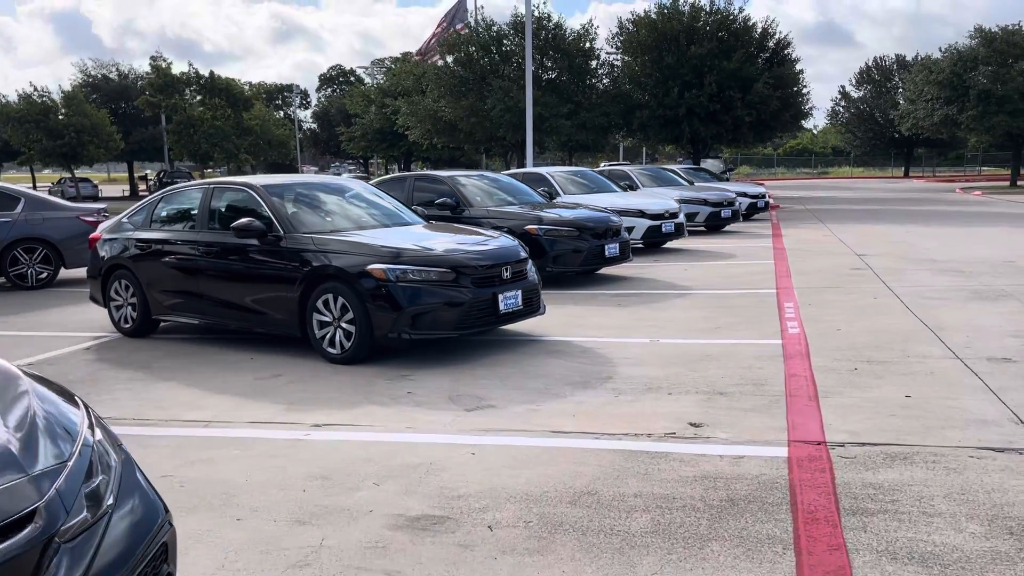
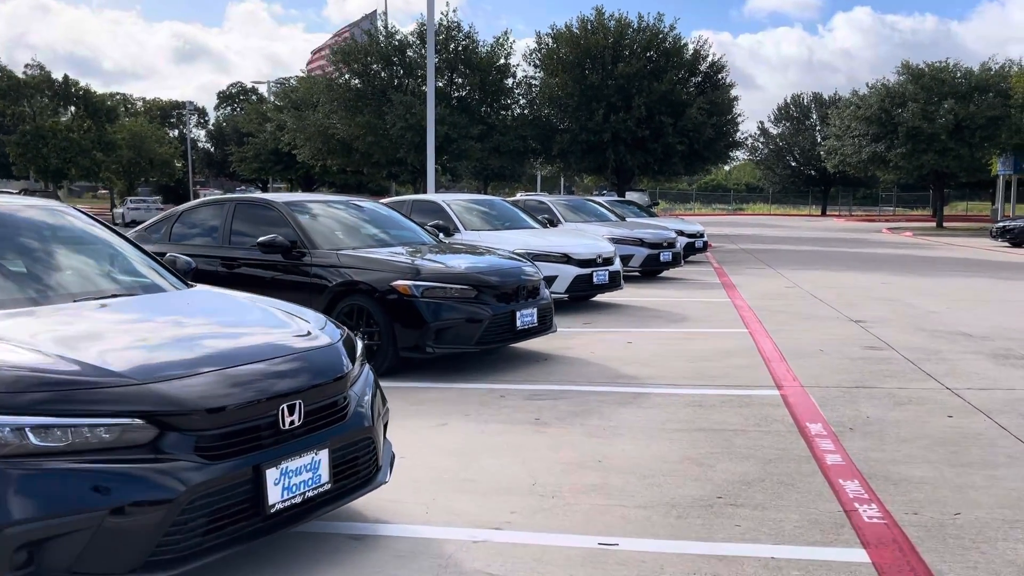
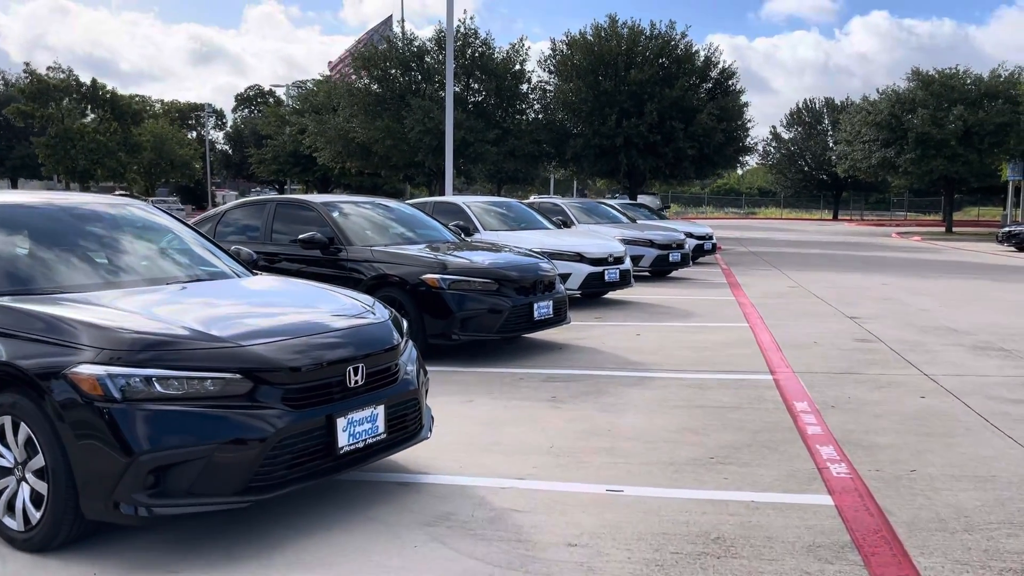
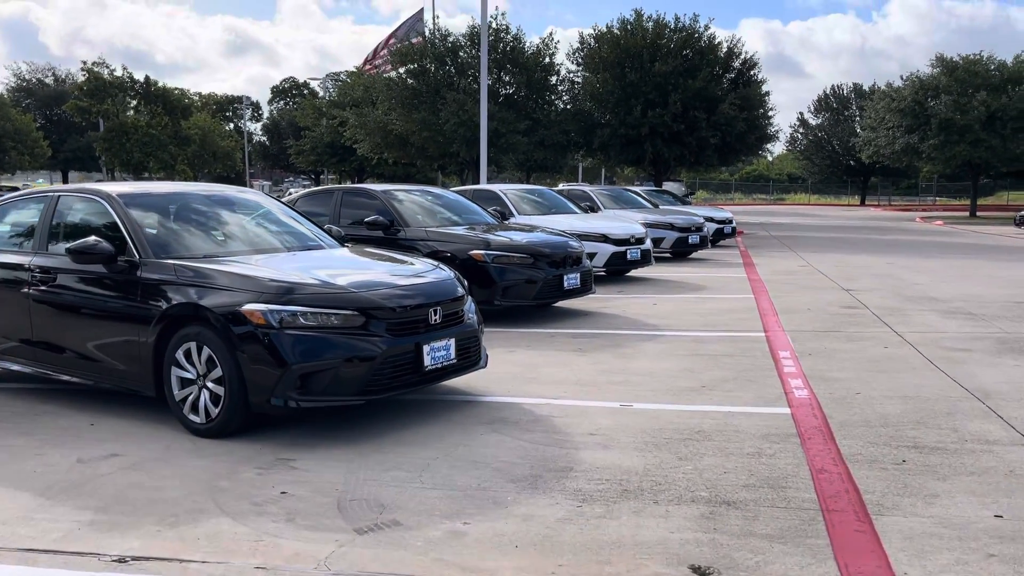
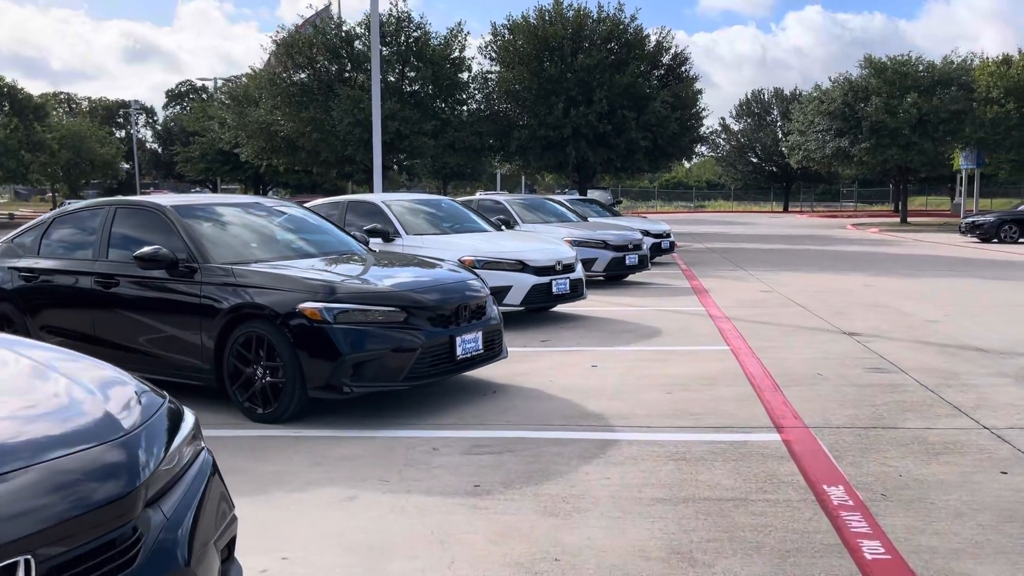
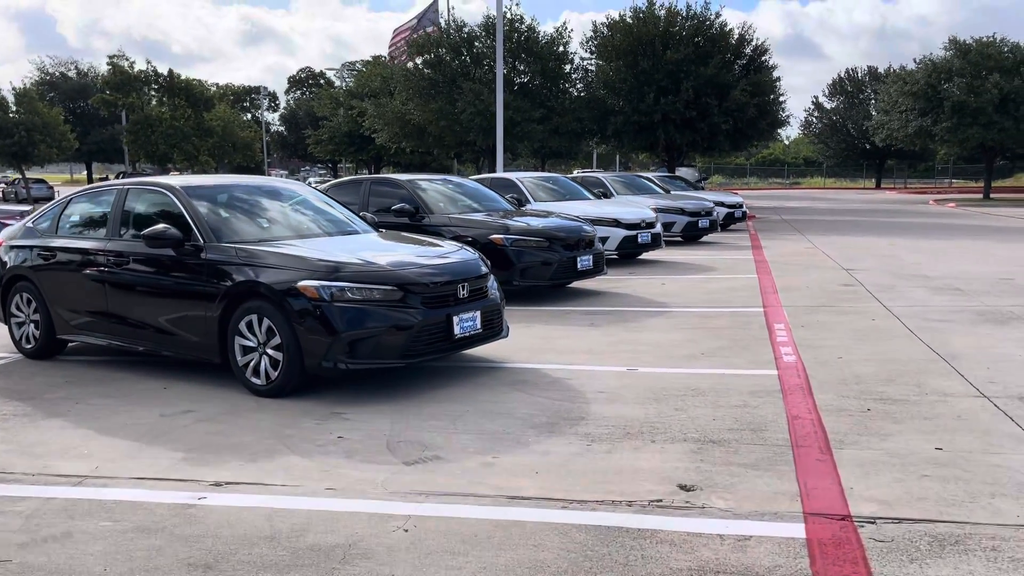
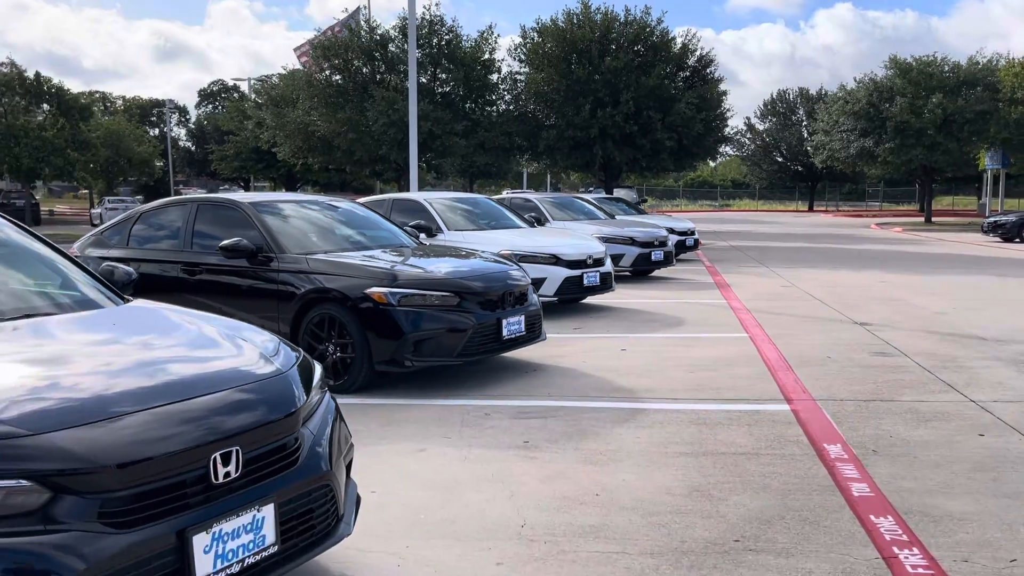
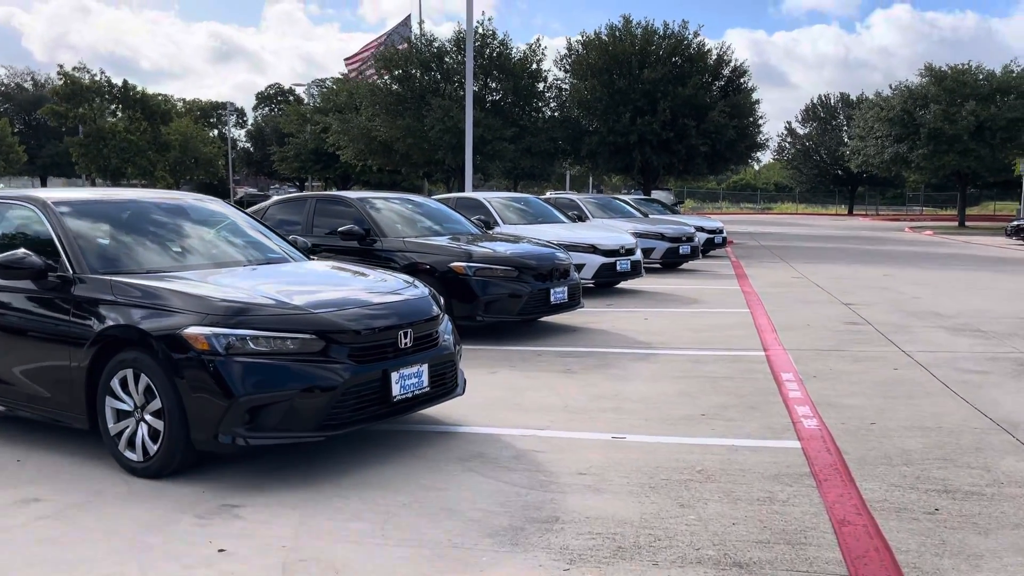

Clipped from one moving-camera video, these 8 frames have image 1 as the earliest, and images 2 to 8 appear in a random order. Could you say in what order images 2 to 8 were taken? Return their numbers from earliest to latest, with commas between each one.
6, 4, 8, 3, 2, 7, 5
